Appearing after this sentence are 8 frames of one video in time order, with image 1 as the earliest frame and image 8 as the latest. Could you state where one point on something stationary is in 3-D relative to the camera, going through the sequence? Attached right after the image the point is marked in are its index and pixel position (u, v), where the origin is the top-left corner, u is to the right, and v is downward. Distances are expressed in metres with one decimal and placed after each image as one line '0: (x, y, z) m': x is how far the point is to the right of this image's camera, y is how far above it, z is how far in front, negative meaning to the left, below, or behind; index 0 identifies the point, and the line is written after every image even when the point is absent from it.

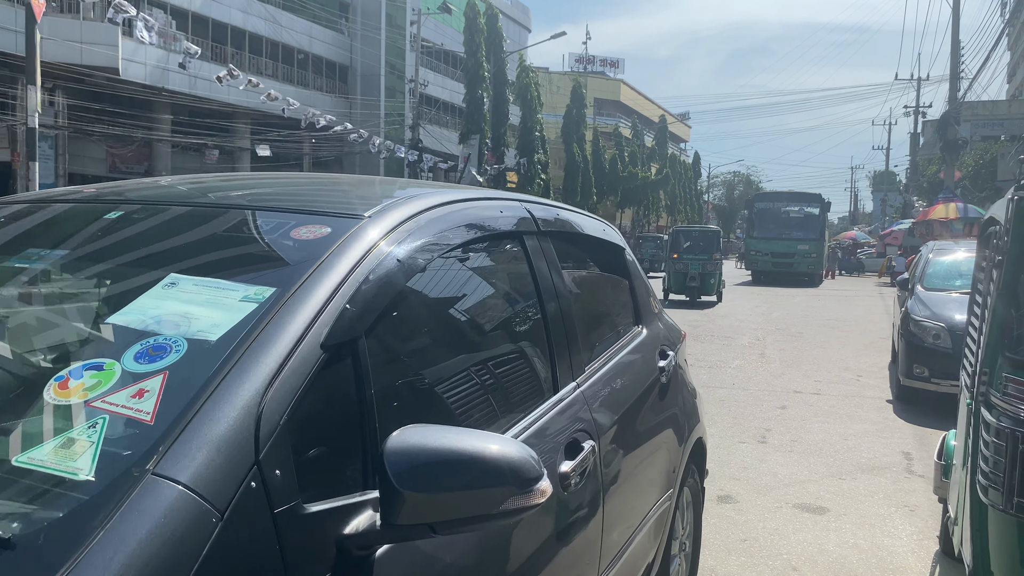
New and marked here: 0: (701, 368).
0: (+2.0, -0.8, +9.4) m
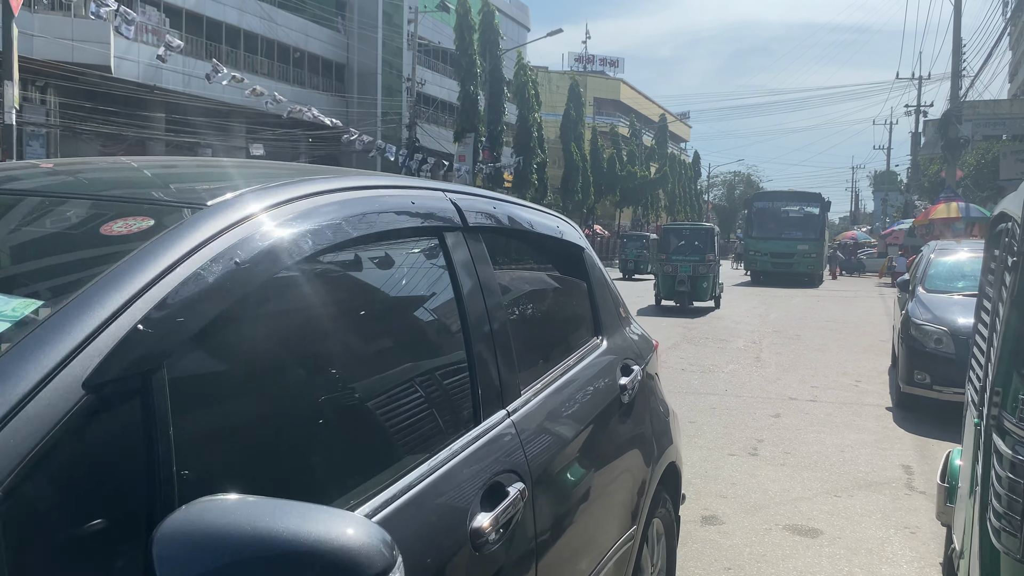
0: (+1.9, -0.9, +9.0) m
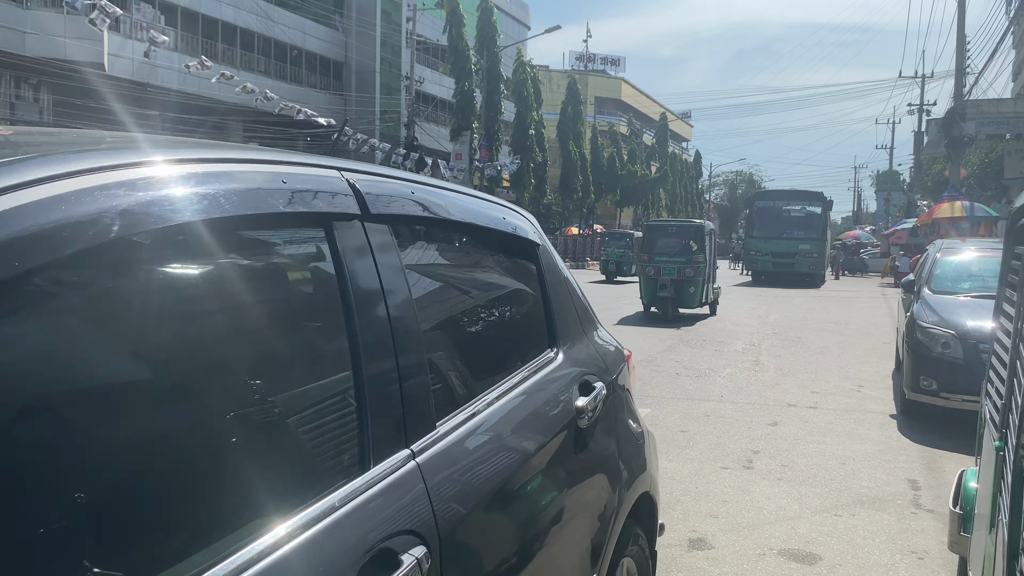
0: (+1.7, -0.9, +8.6) m
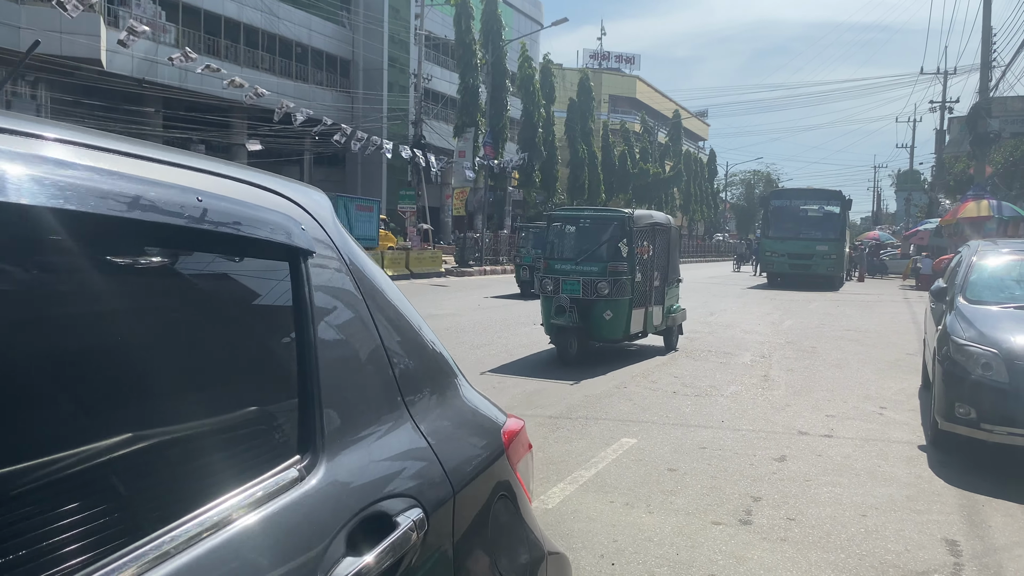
0: (+1.5, -0.9, +7.6) m
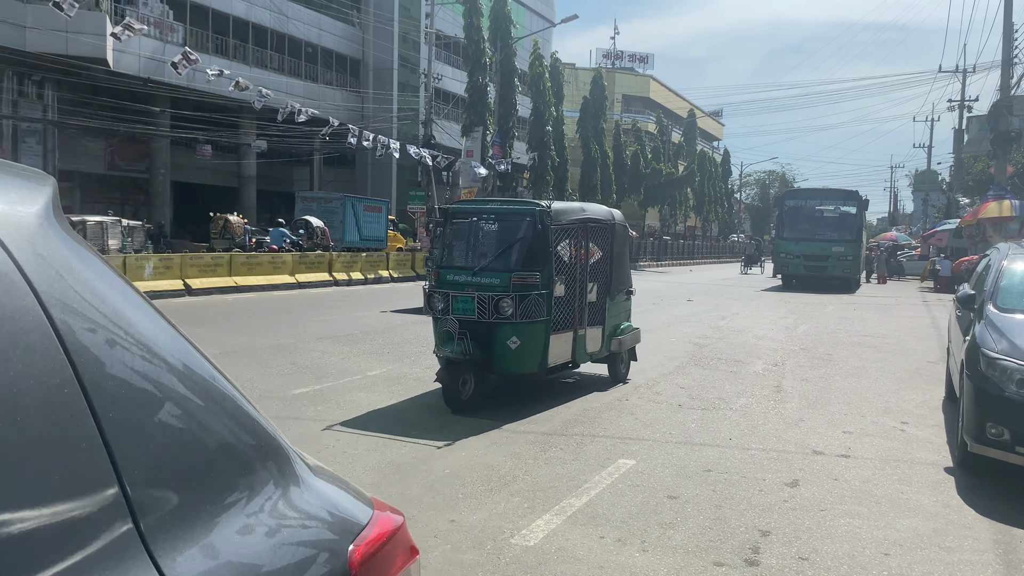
0: (+1.5, -1.0, +7.1) m
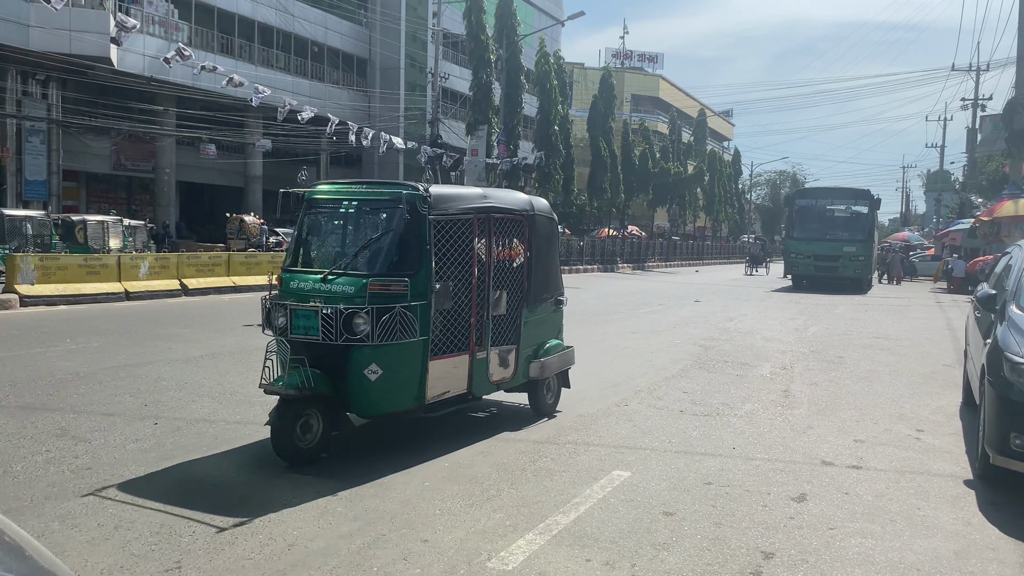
0: (+1.4, -1.0, +6.7) m
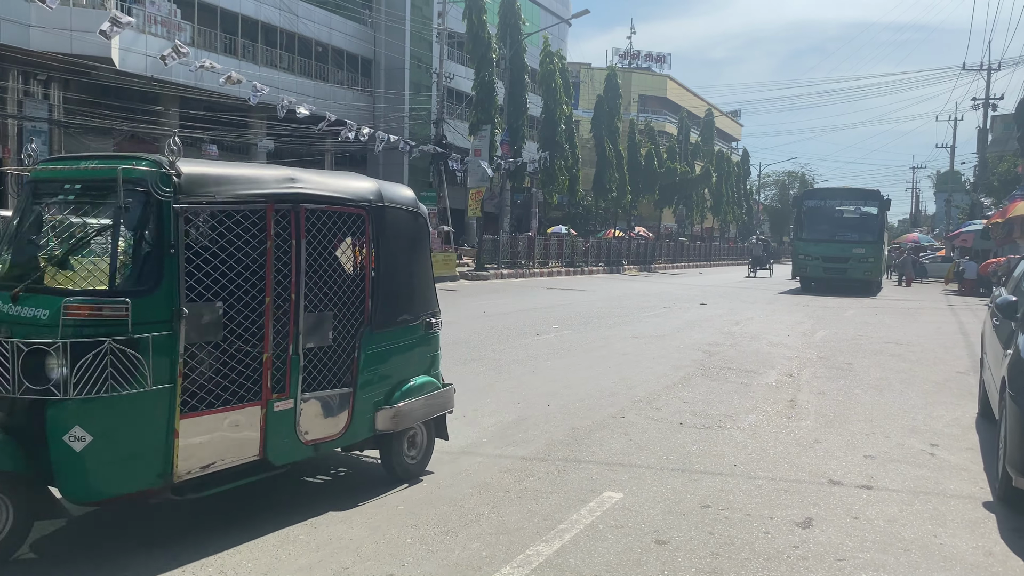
0: (+1.3, -1.0, +6.4) m
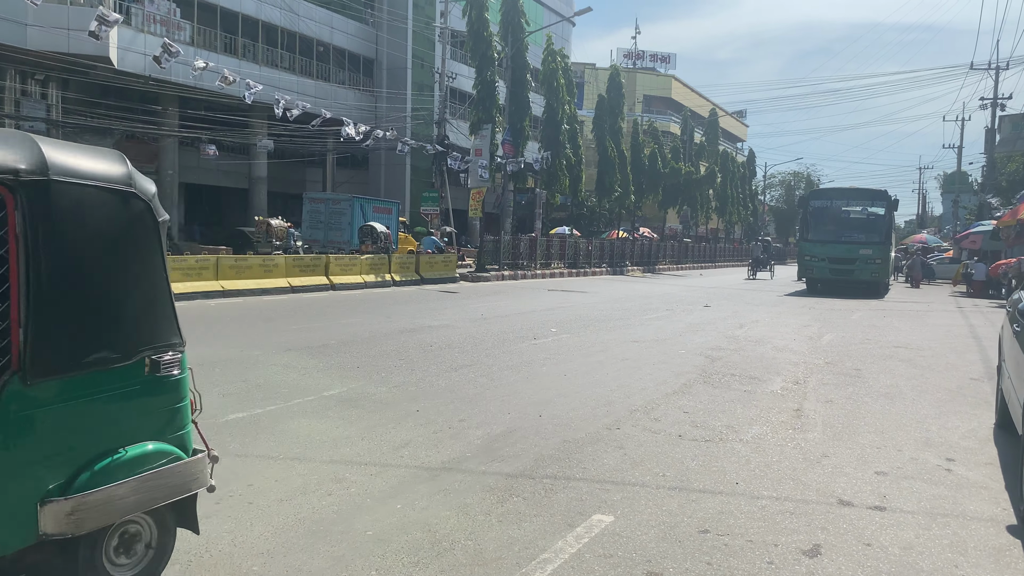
0: (+1.2, -1.0, +6.0) m
